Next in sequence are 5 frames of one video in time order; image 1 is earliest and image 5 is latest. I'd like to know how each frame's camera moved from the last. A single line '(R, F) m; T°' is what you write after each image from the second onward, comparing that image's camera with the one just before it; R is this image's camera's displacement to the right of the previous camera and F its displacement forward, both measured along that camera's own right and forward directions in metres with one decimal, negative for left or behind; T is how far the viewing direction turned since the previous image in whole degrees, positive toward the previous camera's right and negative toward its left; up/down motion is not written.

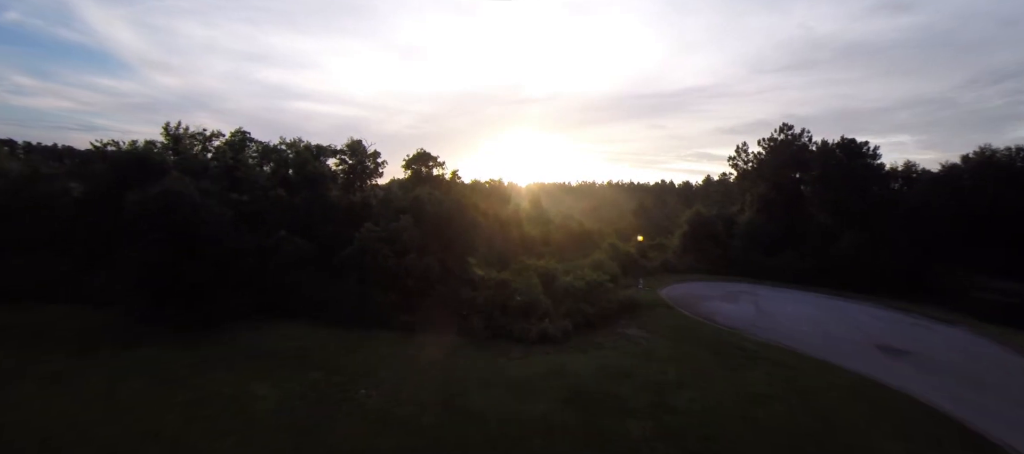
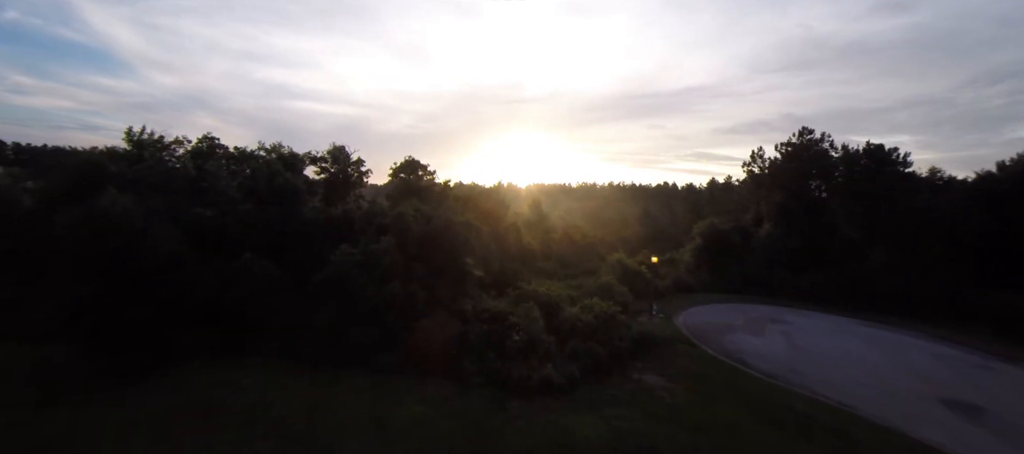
(+0.1, +2.0) m; 0°
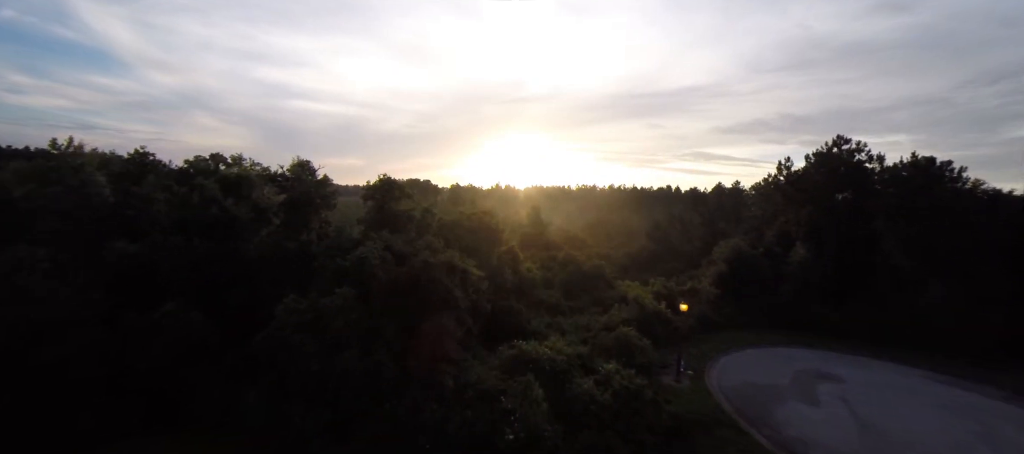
(+0.1, +3.1) m; 0°
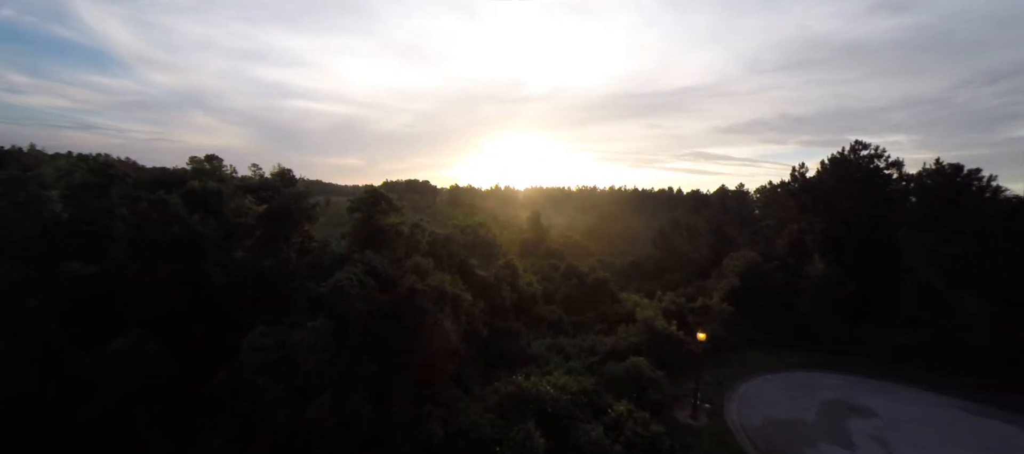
(0.0, +1.3) m; 0°
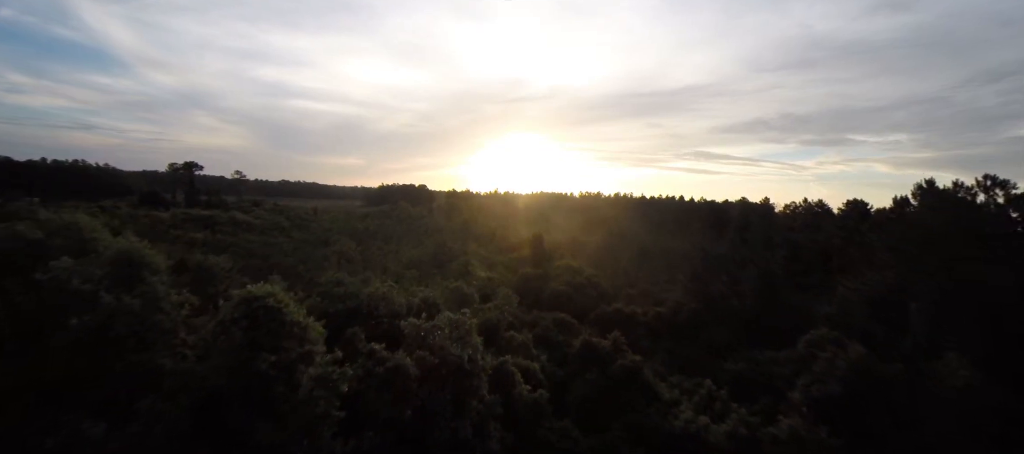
(+0.2, +6.1) m; 0°
